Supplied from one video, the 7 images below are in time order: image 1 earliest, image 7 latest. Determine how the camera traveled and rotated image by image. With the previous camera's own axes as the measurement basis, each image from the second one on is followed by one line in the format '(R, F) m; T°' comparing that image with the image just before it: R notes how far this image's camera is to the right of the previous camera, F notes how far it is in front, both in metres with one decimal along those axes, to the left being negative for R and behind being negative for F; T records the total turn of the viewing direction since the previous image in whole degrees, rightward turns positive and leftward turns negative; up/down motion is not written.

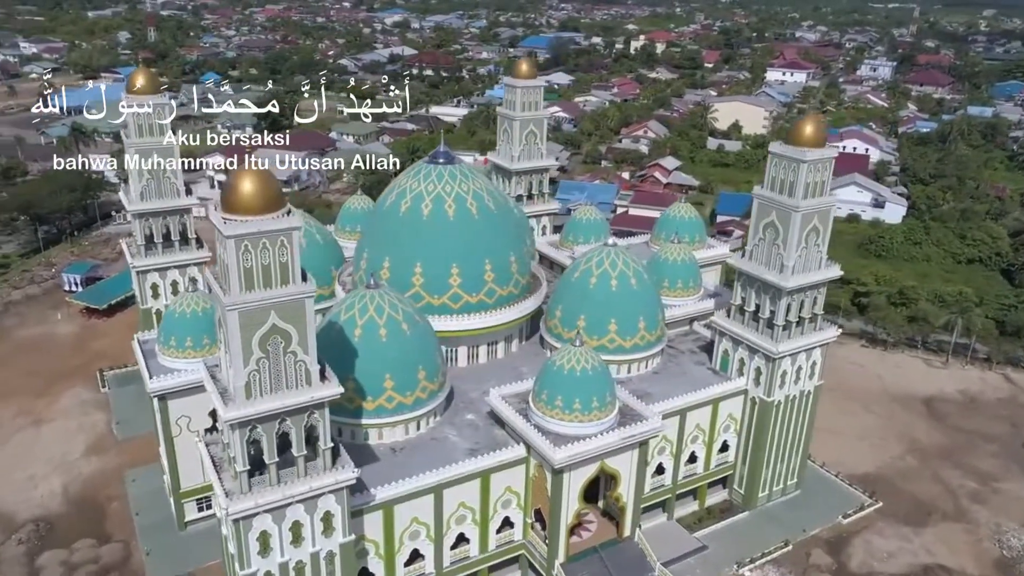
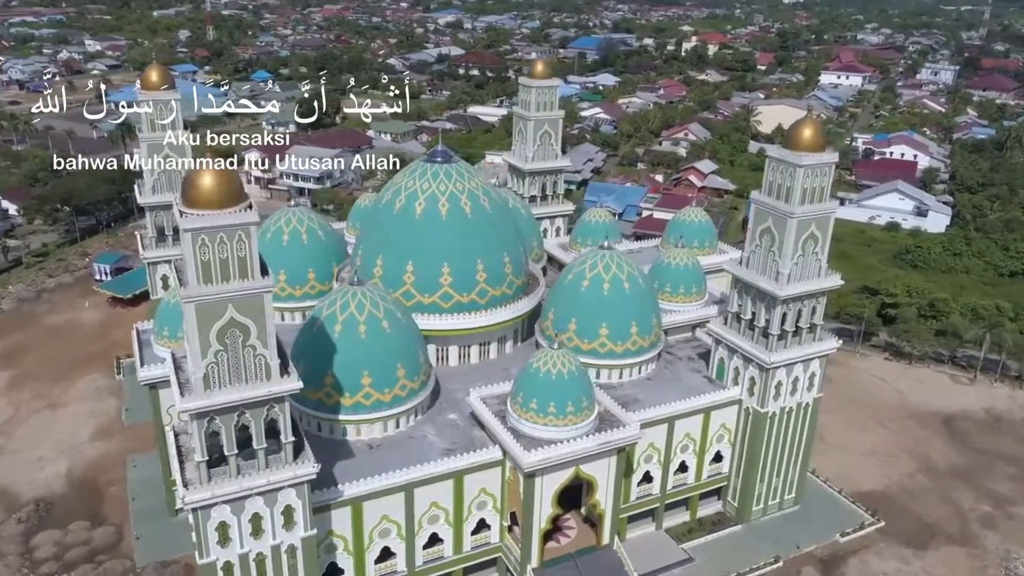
(+1.6, +0.2) m; -4°
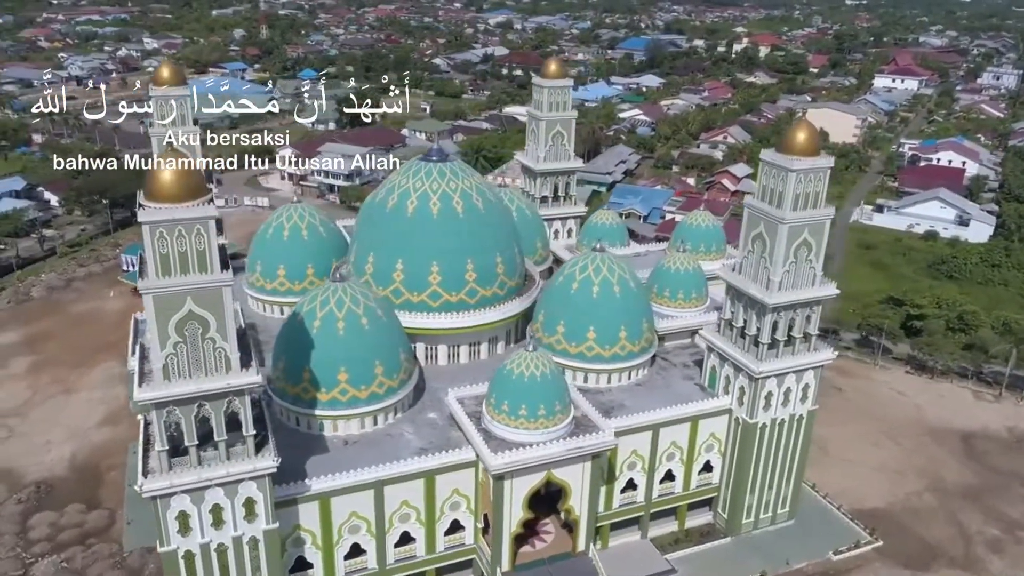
(+1.6, +0.2) m; -4°
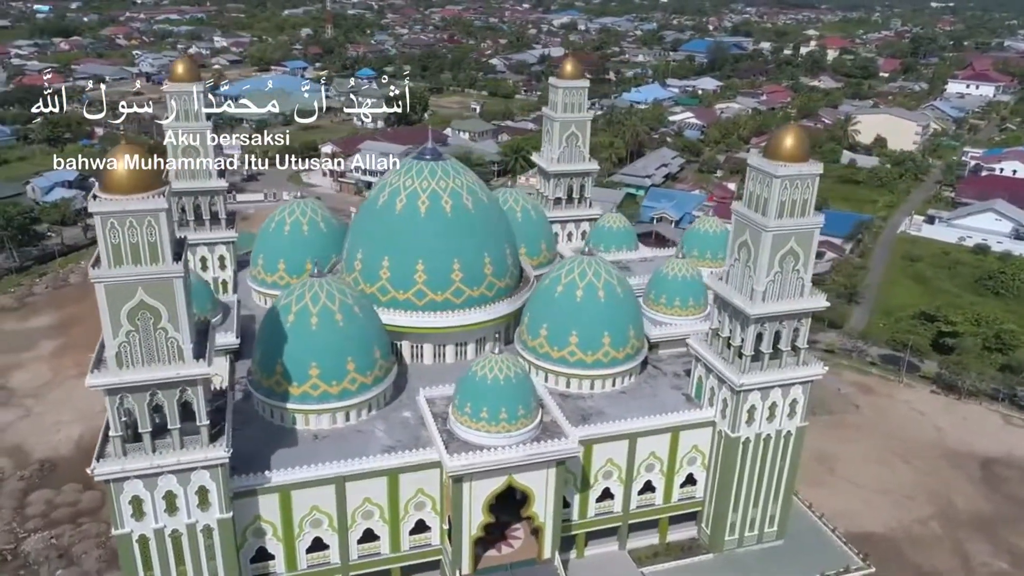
(+2.1, +0.3) m; -5°
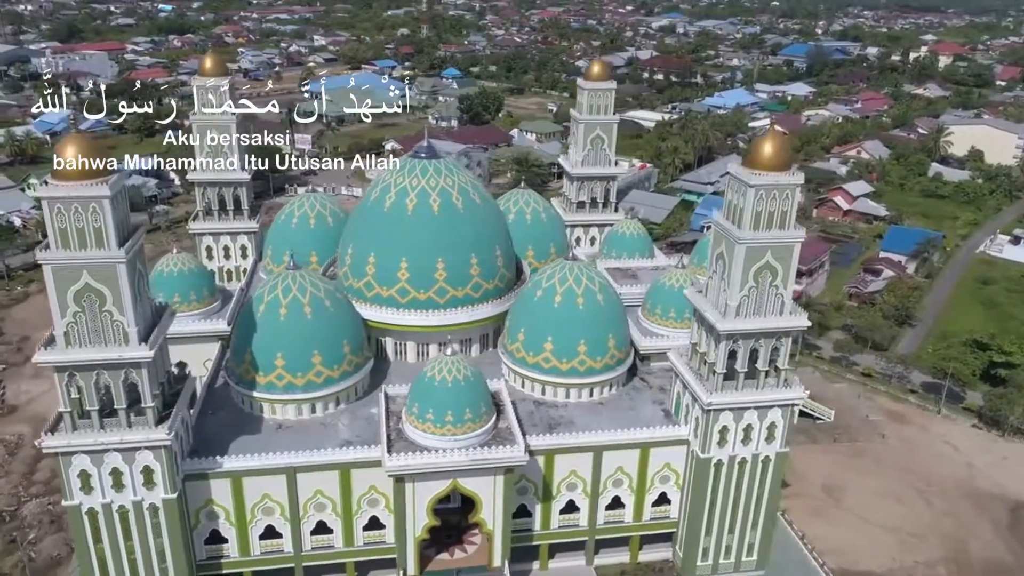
(+3.0, +0.5) m; -7°
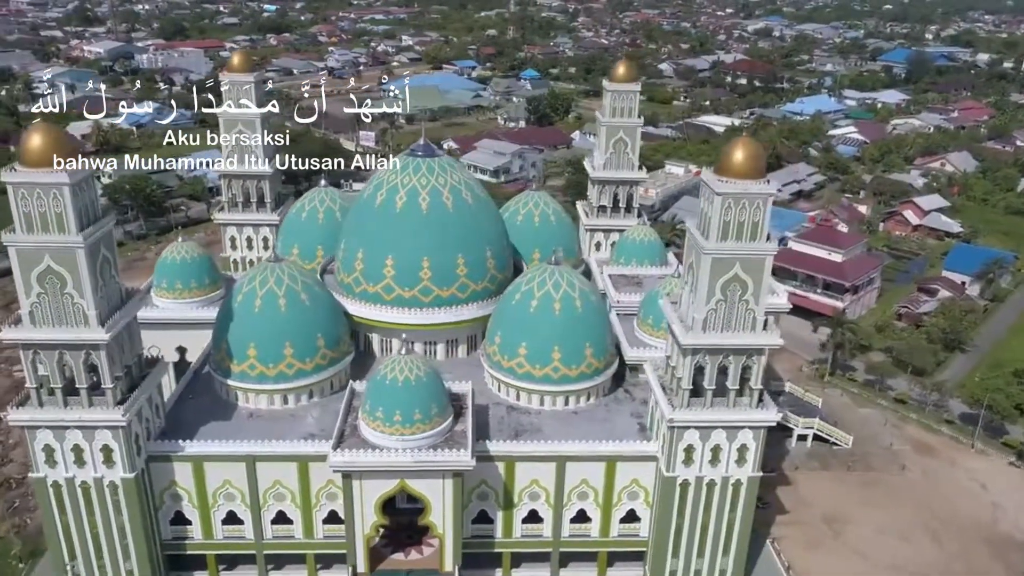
(+2.8, +0.5) m; -6°
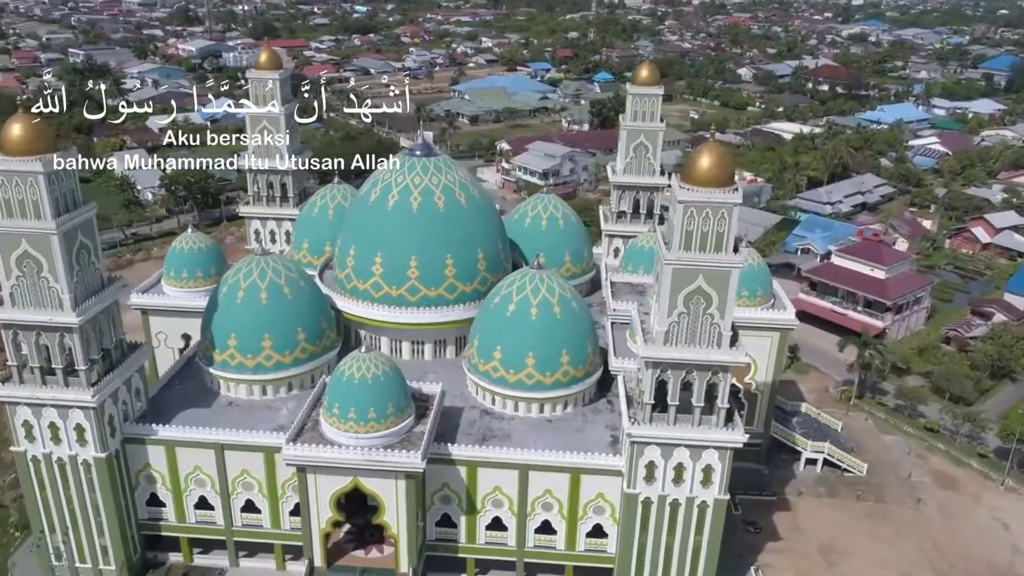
(+2.5, +0.4) m; -6°
